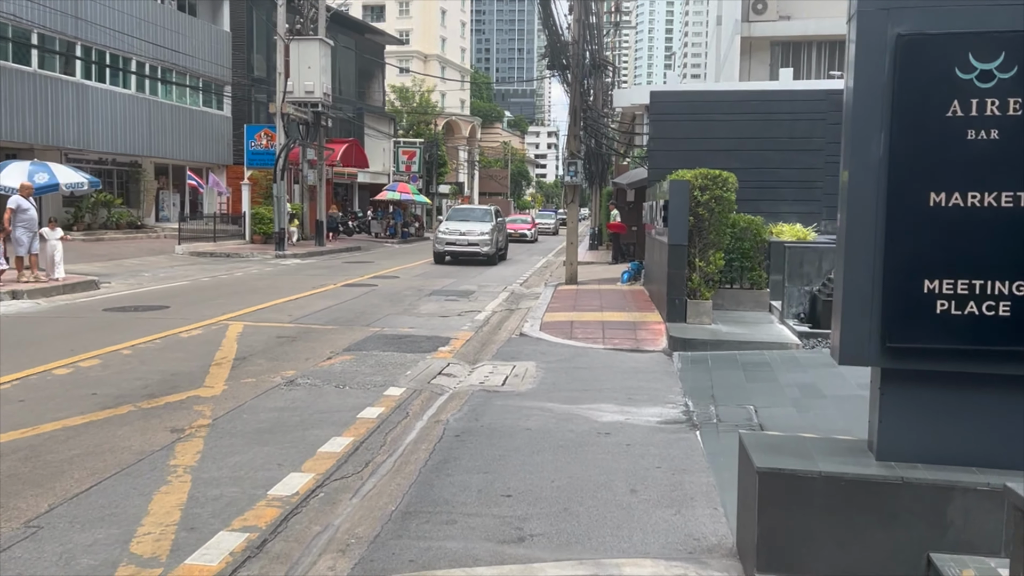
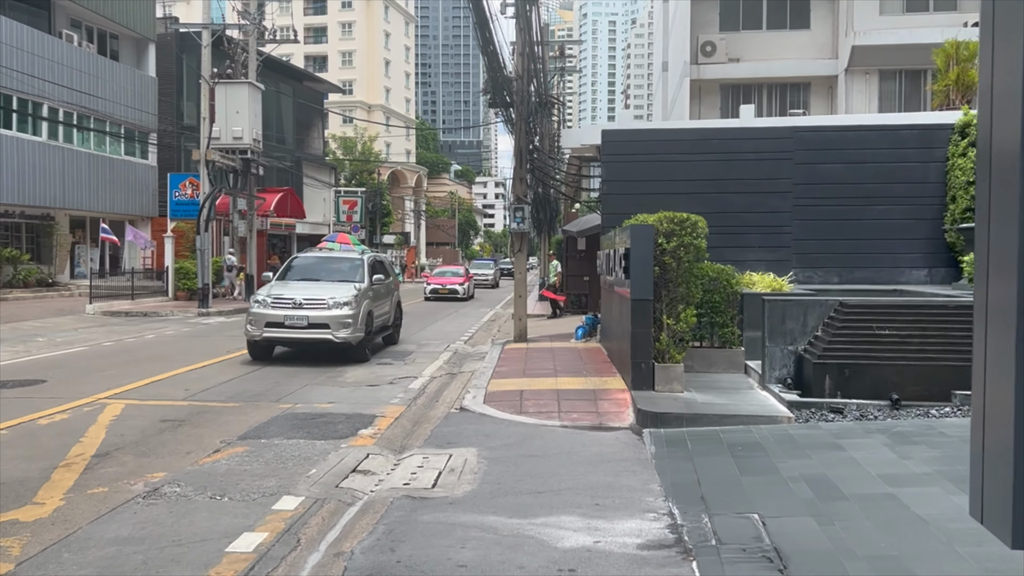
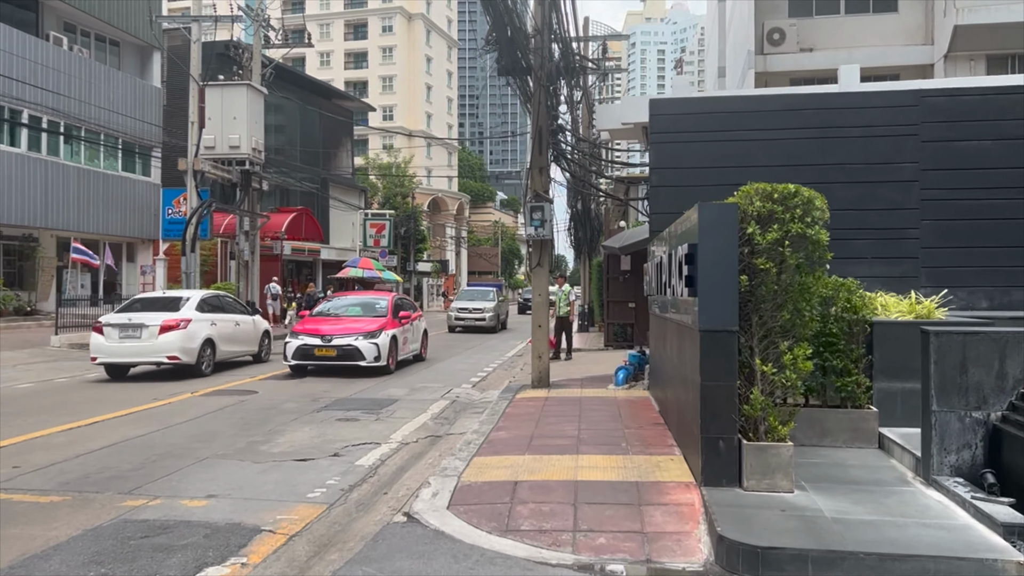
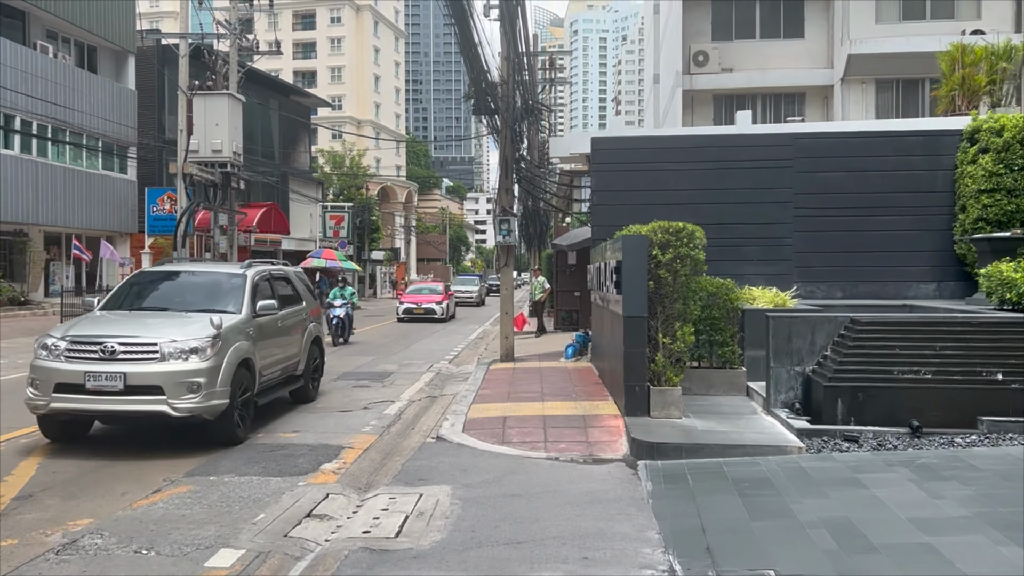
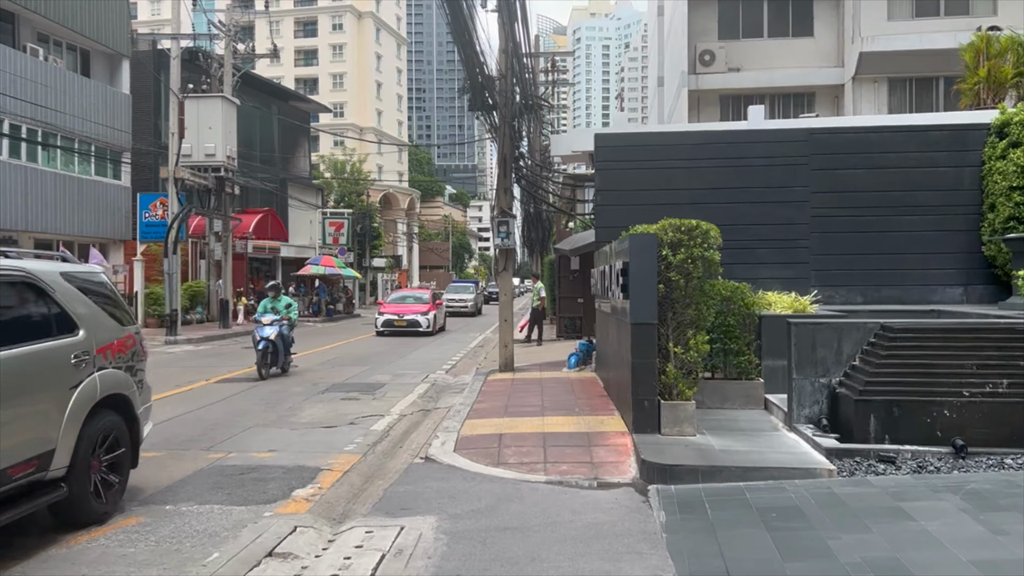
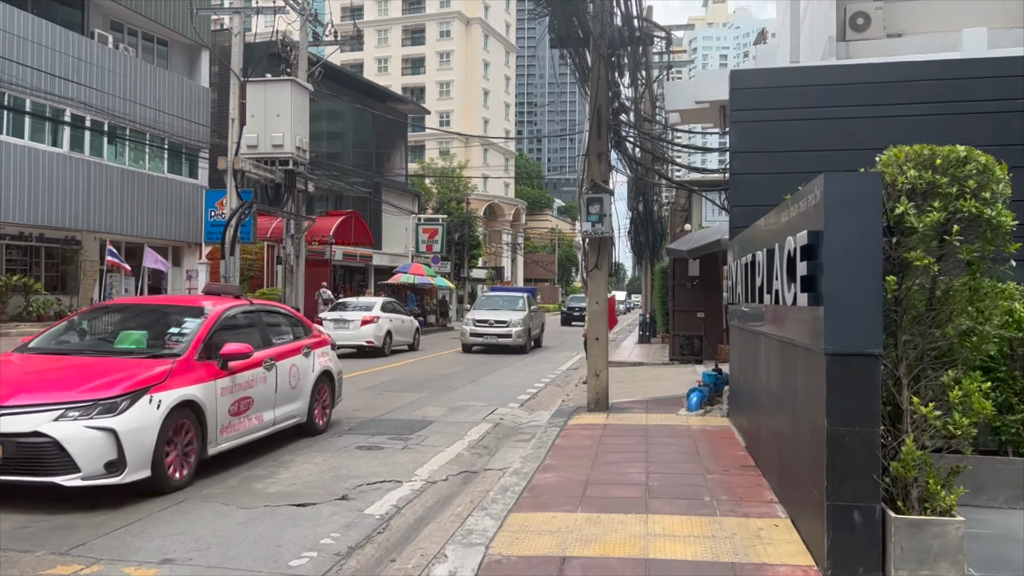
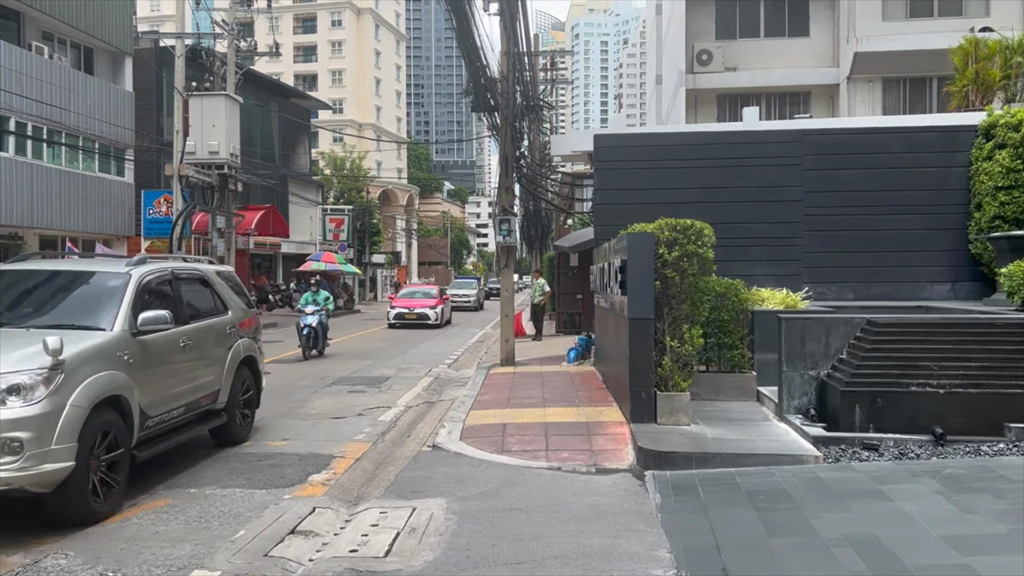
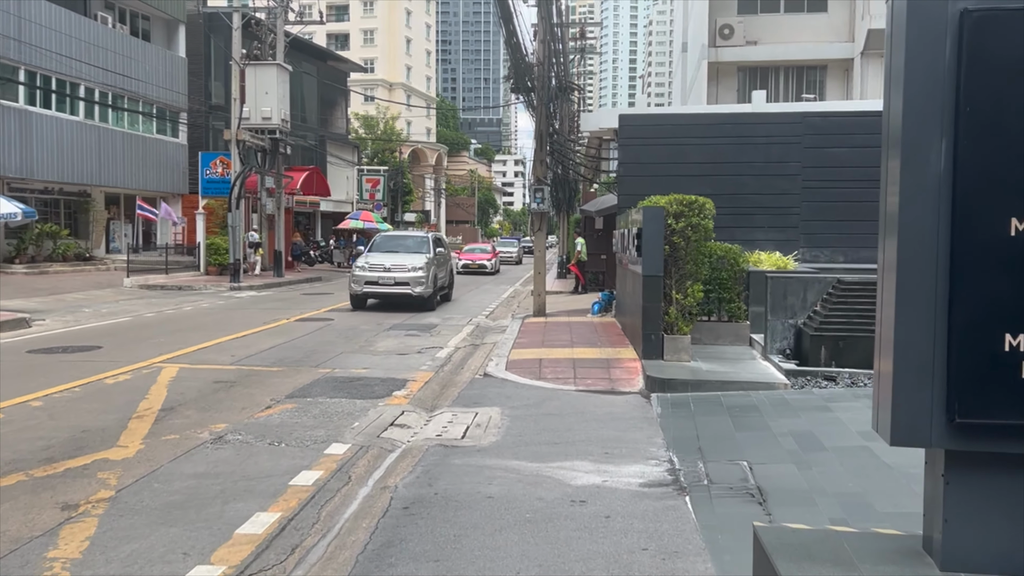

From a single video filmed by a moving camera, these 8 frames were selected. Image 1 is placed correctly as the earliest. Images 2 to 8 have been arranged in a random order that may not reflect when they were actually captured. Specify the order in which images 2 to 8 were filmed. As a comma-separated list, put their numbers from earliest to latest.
8, 2, 4, 7, 5, 3, 6
